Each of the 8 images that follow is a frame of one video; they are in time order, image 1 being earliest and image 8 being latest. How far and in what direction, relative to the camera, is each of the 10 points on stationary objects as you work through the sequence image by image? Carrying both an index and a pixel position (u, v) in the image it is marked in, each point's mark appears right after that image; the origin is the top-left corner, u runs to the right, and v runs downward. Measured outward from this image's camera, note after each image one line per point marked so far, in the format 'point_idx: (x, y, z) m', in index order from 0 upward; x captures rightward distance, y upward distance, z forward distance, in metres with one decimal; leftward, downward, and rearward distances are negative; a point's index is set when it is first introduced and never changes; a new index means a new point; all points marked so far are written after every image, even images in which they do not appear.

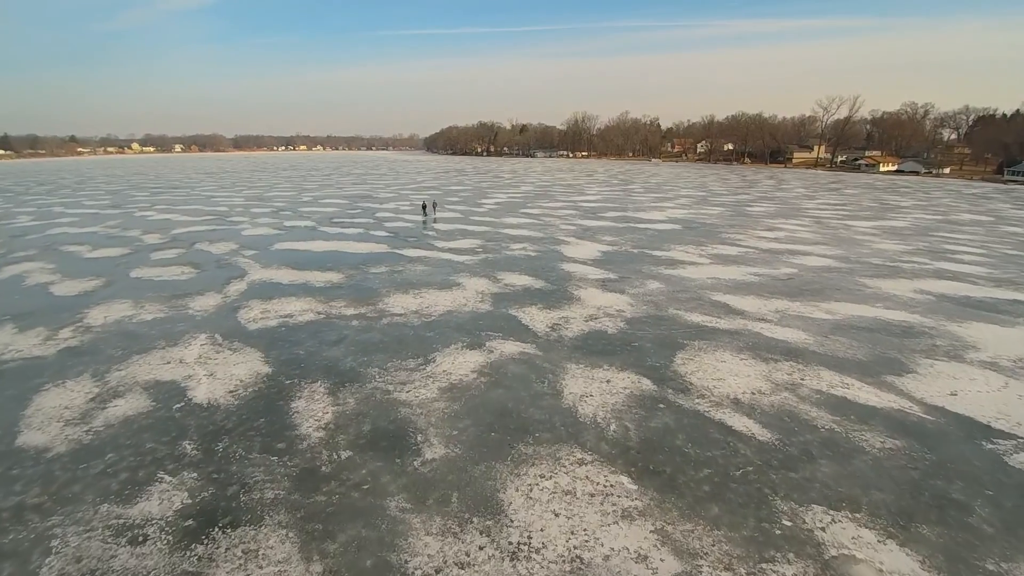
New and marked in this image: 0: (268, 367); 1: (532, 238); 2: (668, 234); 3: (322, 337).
0: (-2.2, -0.7, +5.9) m
1: (+0.4, +1.1, +13.7) m
2: (+3.5, +1.2, +14.3) m
3: (-2.0, -0.5, +6.7) m
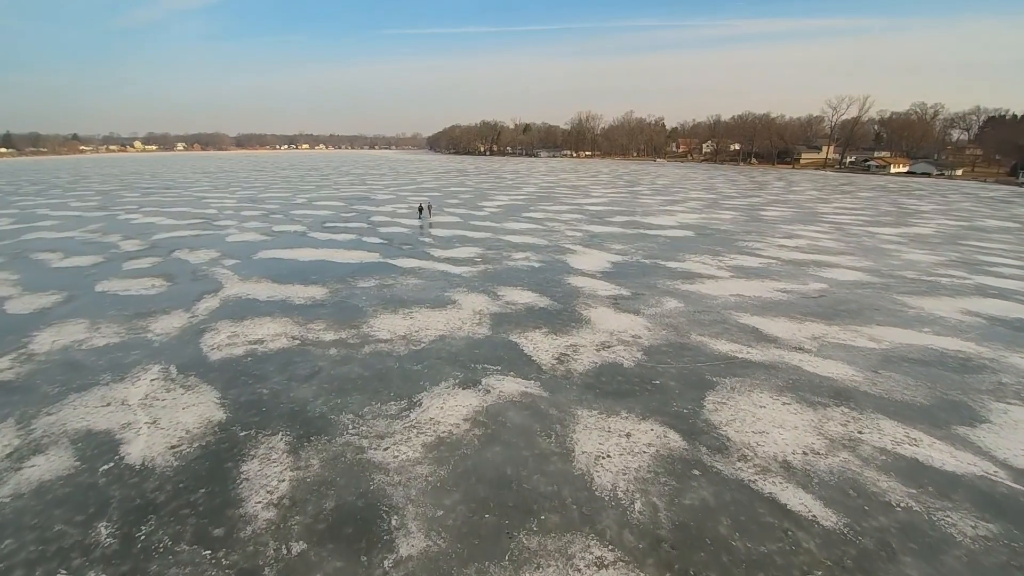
0: (-2.2, -1.0, +5.0) m
1: (+0.5, +0.9, +12.8) m
2: (+3.5, +0.9, +13.3) m
3: (-2.0, -0.7, +5.8) m
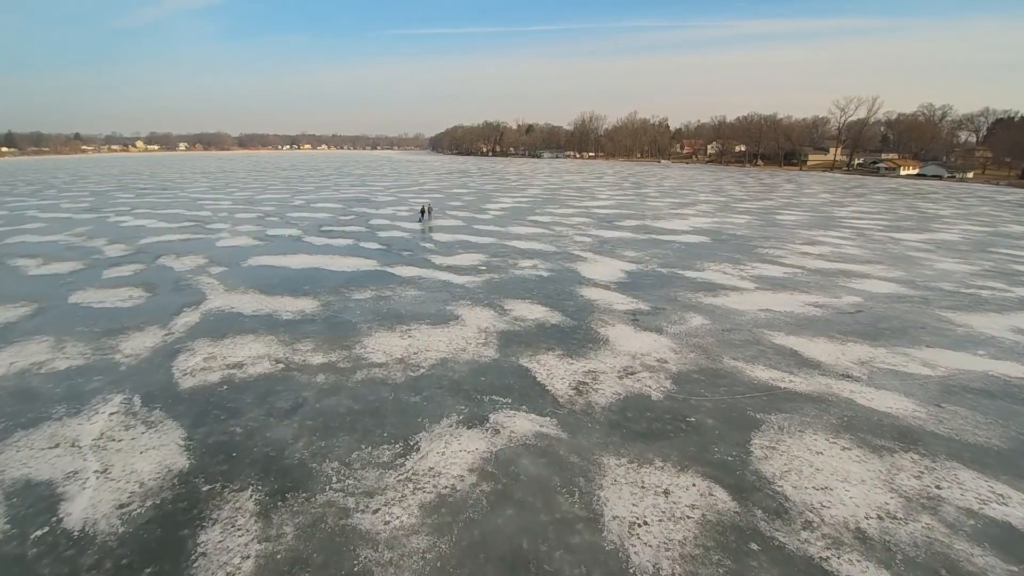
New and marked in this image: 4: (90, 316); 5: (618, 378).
0: (-2.1, -1.1, +4.2) m
1: (+0.6, +0.7, +12.1) m
2: (+3.6, +0.7, +12.6) m
3: (-1.9, -0.9, +5.0) m
4: (-5.1, -0.3, +7.8) m
5: (+0.9, -0.8, +5.6) m
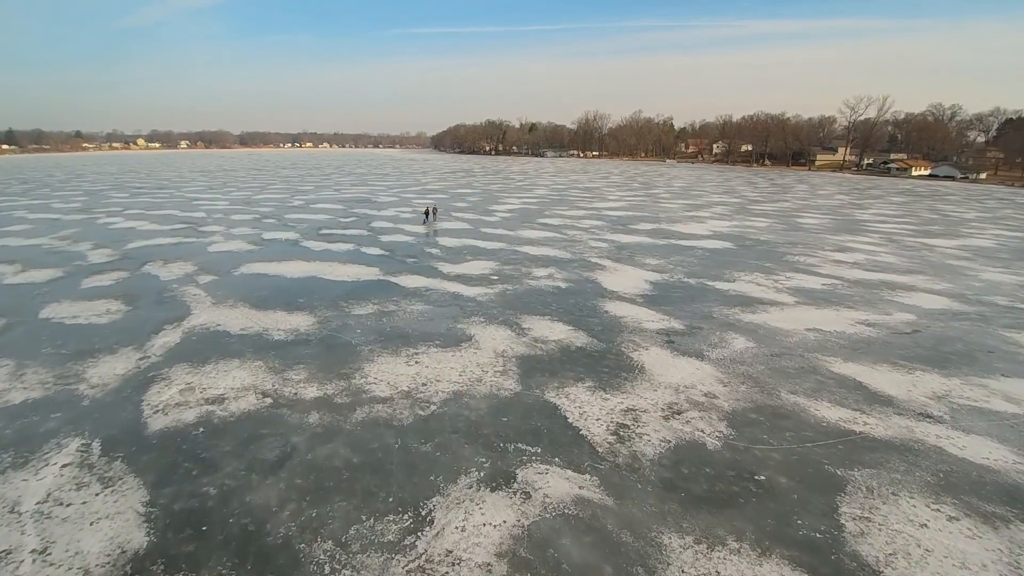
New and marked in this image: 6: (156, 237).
0: (-1.9, -1.3, +3.4) m
1: (+0.8, +0.5, +11.2) m
2: (+3.9, +0.6, +11.7) m
3: (-1.7, -1.1, +4.2) m
4: (-4.9, -0.5, +7.0) m
5: (+1.1, -1.0, +4.8) m
6: (-7.8, +1.1, +14.1) m
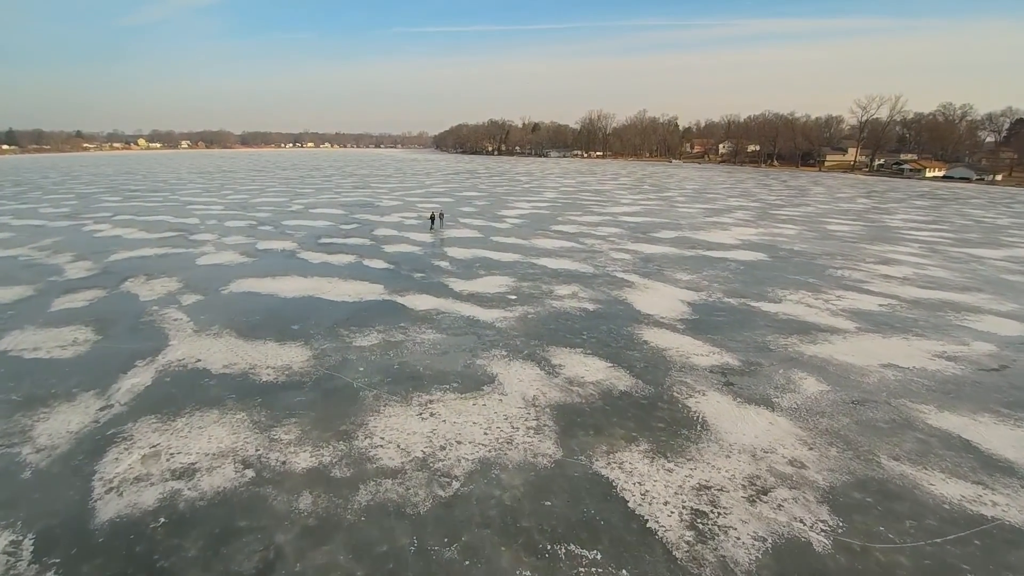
0: (-1.7, -1.6, +2.4) m
1: (+1.1, +0.2, +10.2) m
2: (+4.1, +0.3, +10.7) m
3: (-1.4, -1.4, +3.2) m
4: (-4.7, -0.8, +6.0) m
5: (+1.4, -1.3, +3.8) m
6: (-7.5, +0.8, +13.1) m
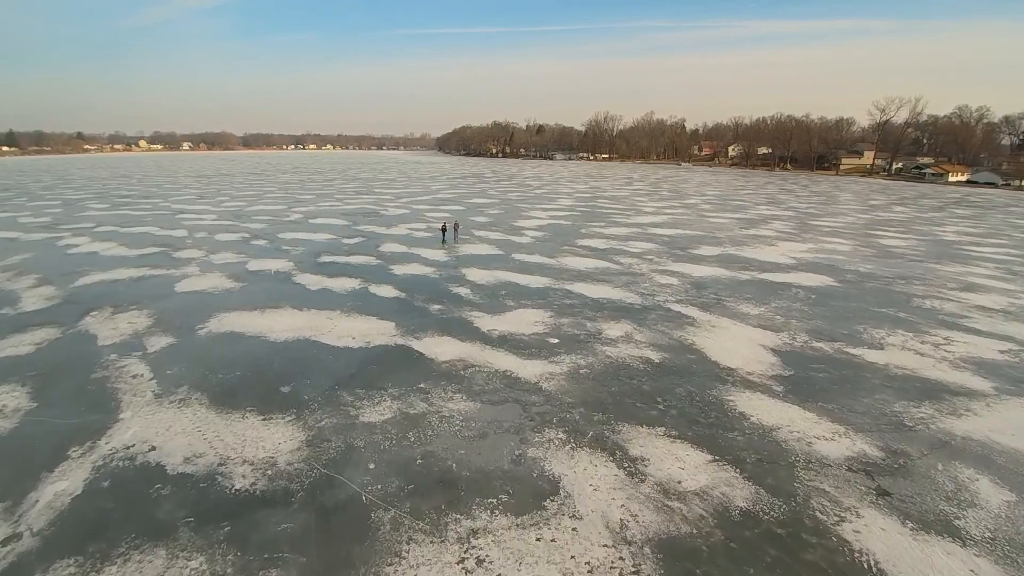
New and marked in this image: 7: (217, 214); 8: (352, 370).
0: (-1.3, -2.0, +0.8) m
1: (+1.5, -0.2, +8.6) m
2: (+4.6, -0.2, +9.1) m
3: (-1.0, -1.8, +1.6) m
4: (-4.2, -1.2, +4.5) m
5: (+1.8, -1.7, +2.2) m
6: (-7.0, +0.4, +11.5) m
7: (-8.9, +2.2, +19.5) m
8: (-1.5, -0.8, +6.1) m
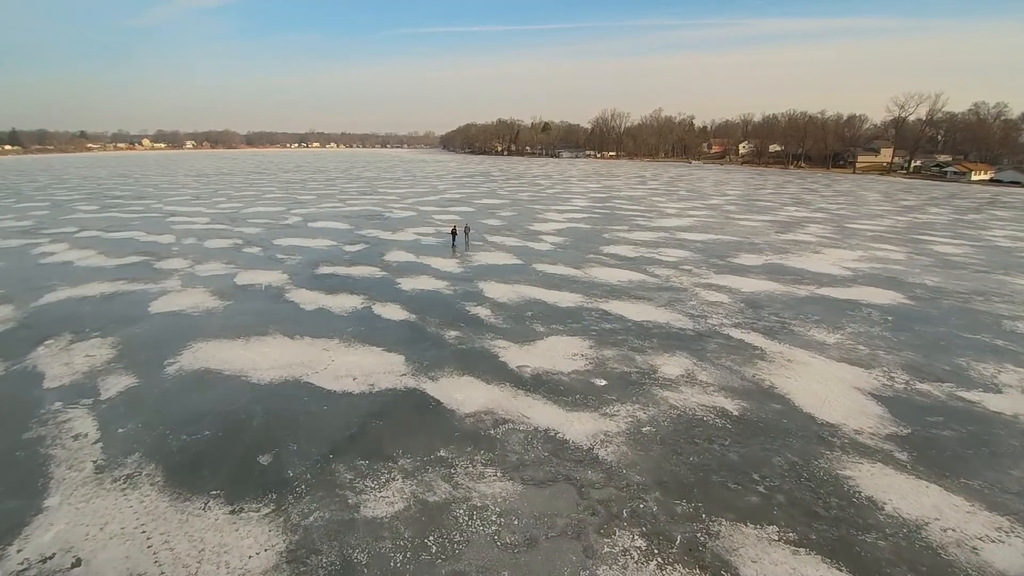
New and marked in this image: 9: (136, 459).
0: (-1.0, -2.3, -0.4) m
1: (+1.9, -0.5, +7.3) m
2: (+4.9, -0.4, +7.8) m
3: (-0.7, -2.1, +0.3) m
4: (-3.9, -1.5, +3.2) m
5: (+2.1, -2.0, +0.9) m
6: (-6.7, +0.1, +10.3) m
7: (-8.5, +2.0, +18.2) m
8: (-1.2, -1.0, +4.8) m
9: (-2.6, -1.1, +4.5) m
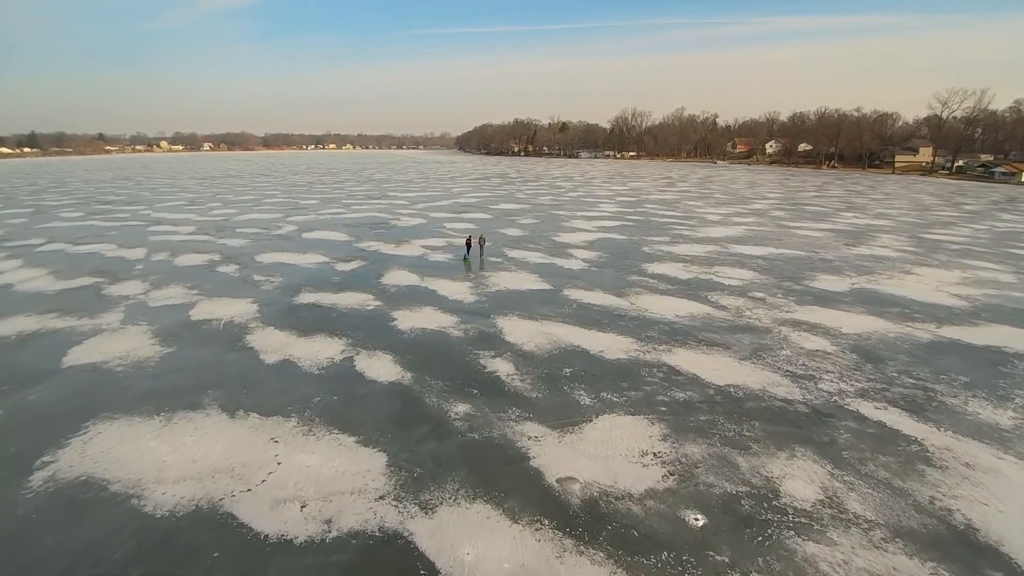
0: (-0.9, -2.7, -2.5) m
1: (+2.1, -0.9, +5.2) m
2: (+5.2, -0.9, +5.6) m
3: (-0.6, -2.5, -1.8) m
4: (-3.7, -1.9, +1.2) m
5: (+2.2, -2.4, -1.3) m
6: (-6.3, -0.3, +8.3) m
7: (-8.0, +1.6, +16.3) m
8: (-1.0, -1.5, +2.7) m
9: (-2.4, -1.5, +2.4) m
